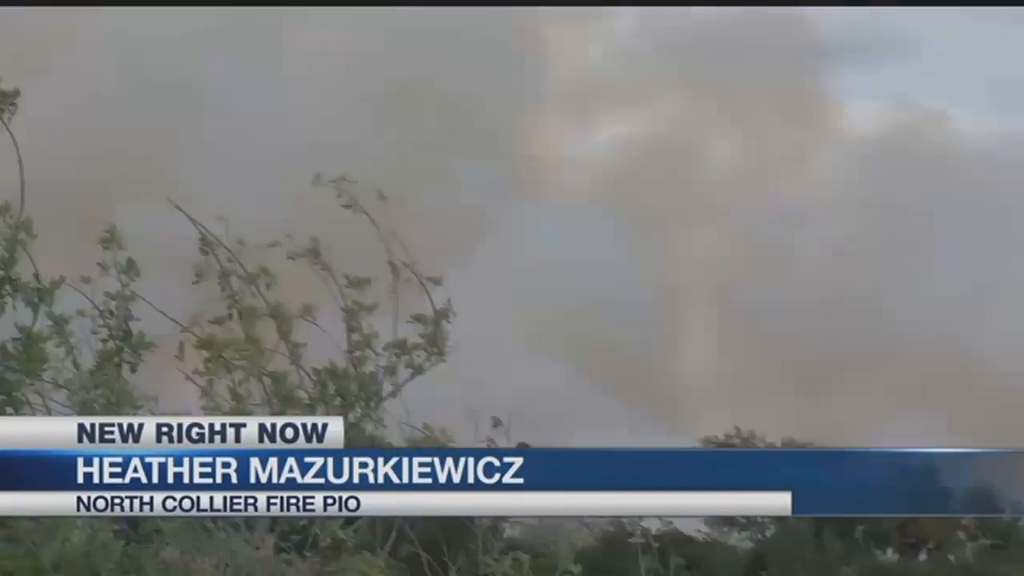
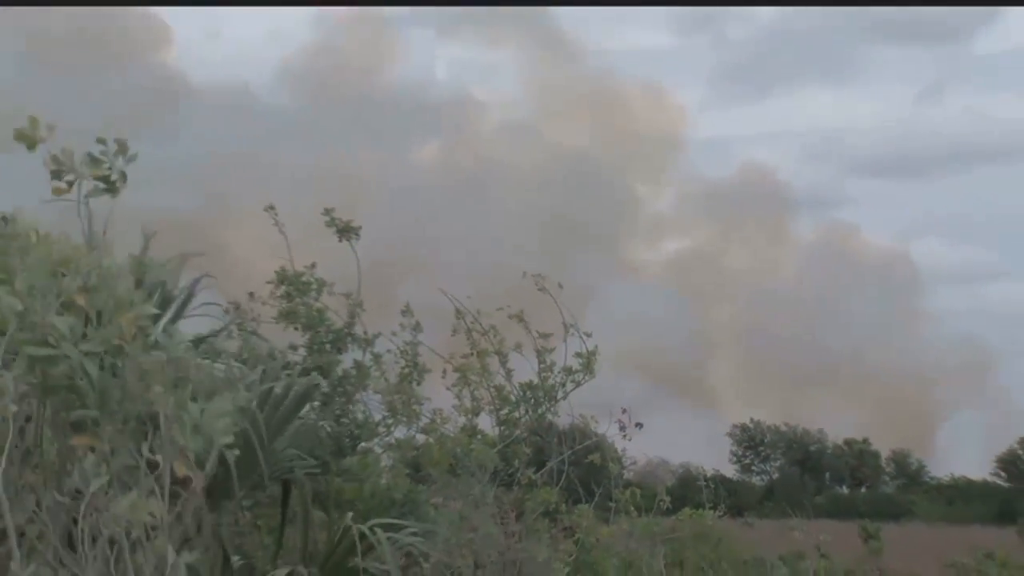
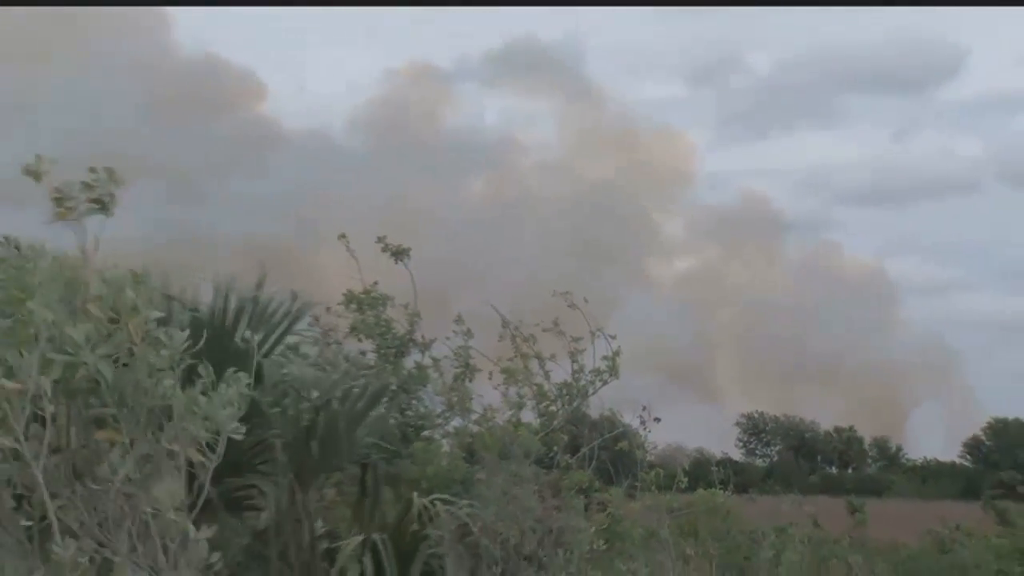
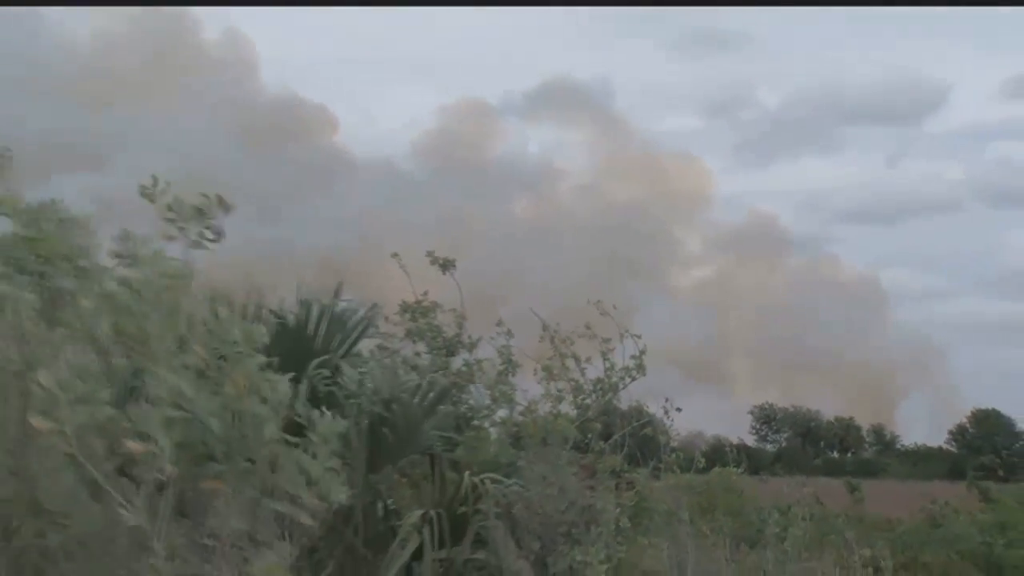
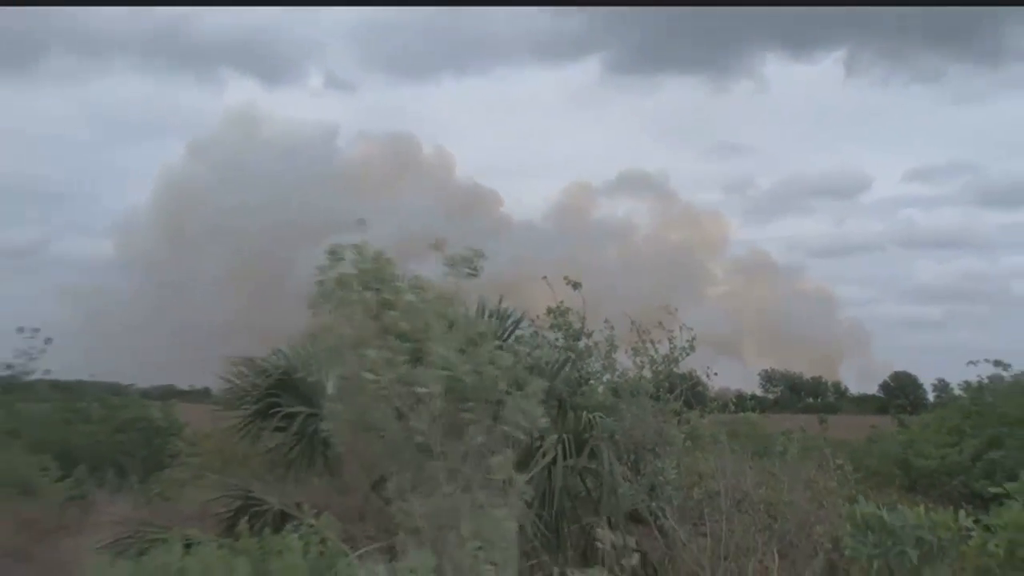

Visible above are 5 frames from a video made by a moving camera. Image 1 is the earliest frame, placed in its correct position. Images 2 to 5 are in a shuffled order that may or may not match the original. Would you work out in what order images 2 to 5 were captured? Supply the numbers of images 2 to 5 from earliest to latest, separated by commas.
2, 3, 4, 5
